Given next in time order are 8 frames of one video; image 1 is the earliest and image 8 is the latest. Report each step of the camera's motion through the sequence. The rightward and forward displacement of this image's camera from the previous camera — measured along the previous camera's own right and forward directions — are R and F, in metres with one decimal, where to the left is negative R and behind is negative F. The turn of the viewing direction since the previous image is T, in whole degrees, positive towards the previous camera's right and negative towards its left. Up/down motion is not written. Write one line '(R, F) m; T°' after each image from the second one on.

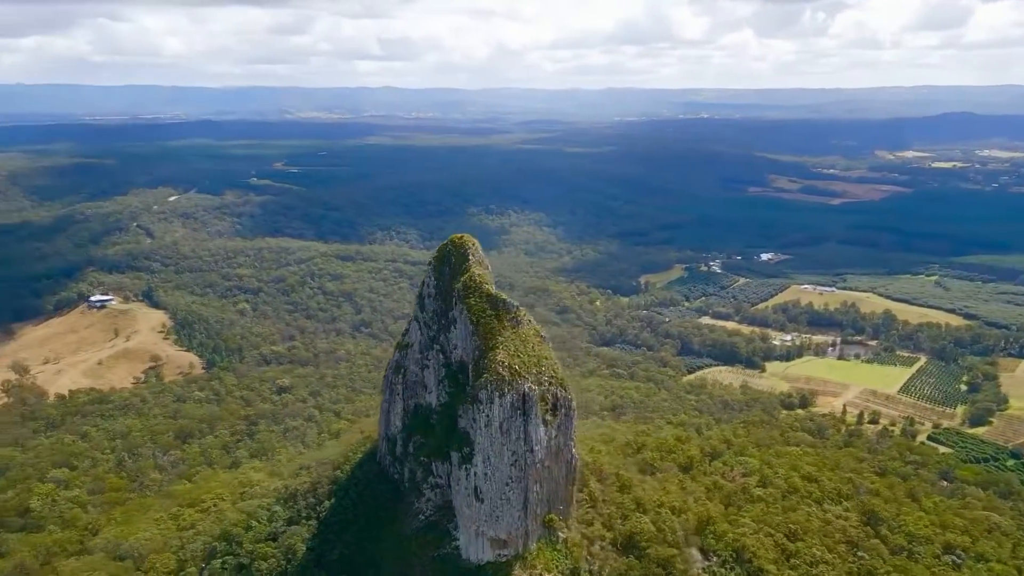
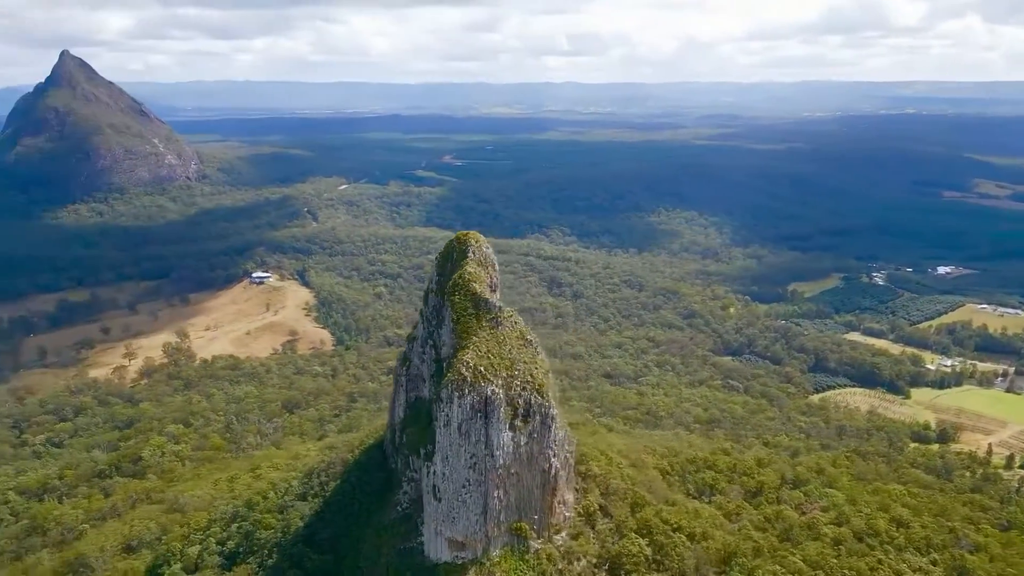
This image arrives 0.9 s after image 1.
(+3.7, +0.8) m; -13°
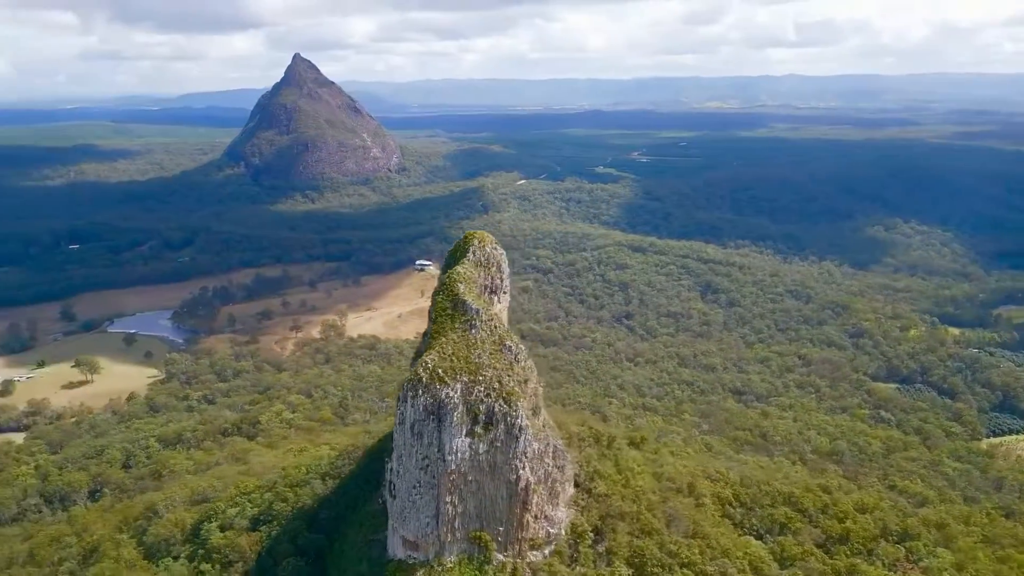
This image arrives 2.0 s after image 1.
(+4.2, +1.1) m; -15°
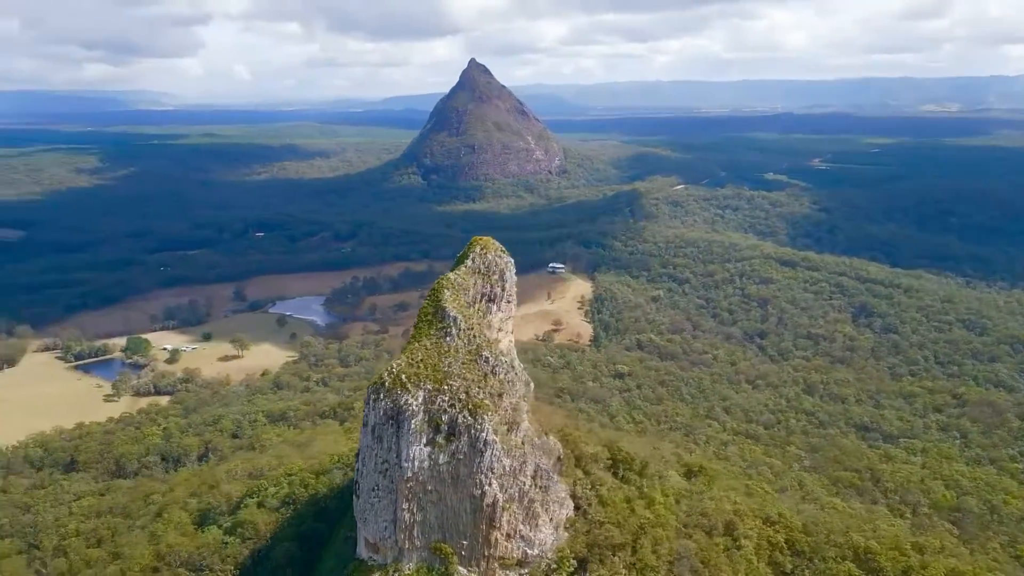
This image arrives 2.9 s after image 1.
(+3.7, +0.9) m; -13°
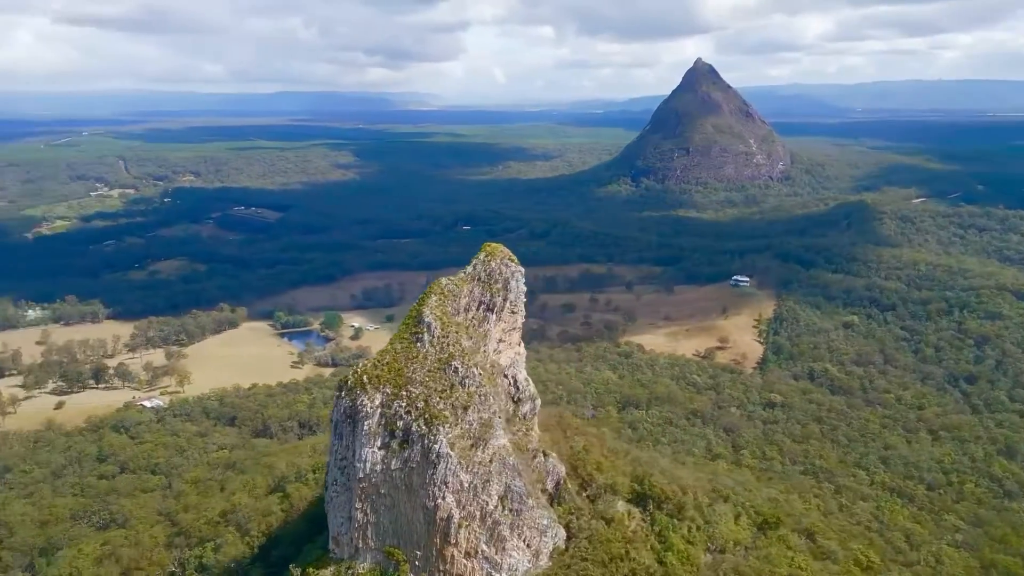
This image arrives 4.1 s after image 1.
(+4.6, +1.4) m; -18°
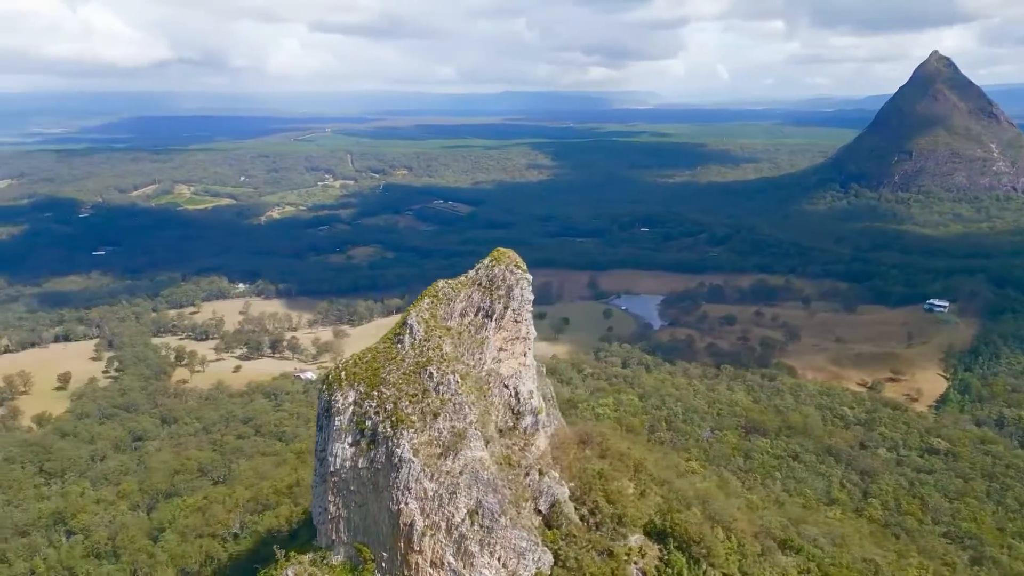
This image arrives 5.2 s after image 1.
(+4.0, +1.2) m; -16°
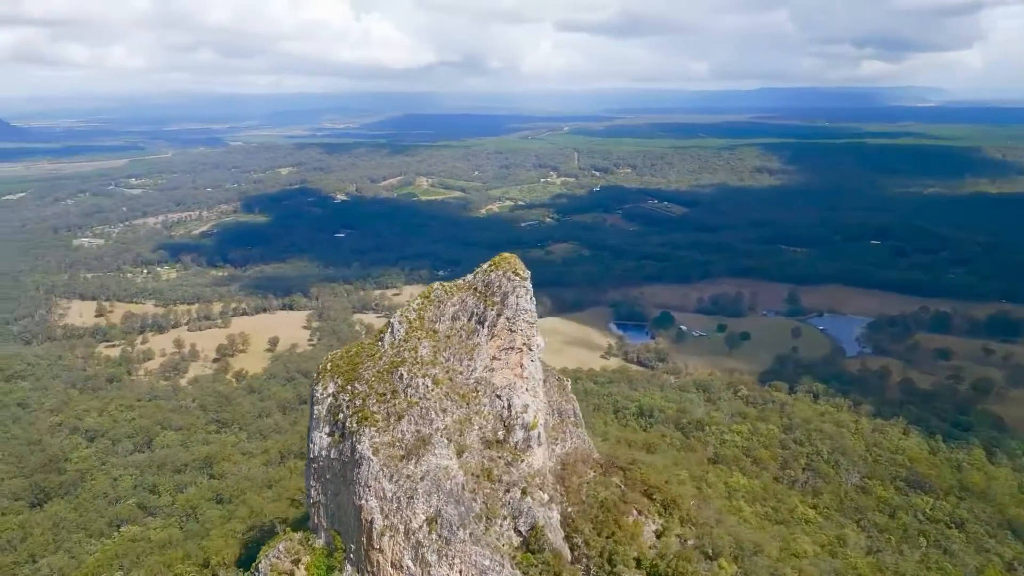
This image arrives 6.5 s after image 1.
(+4.5, +1.4) m; -18°
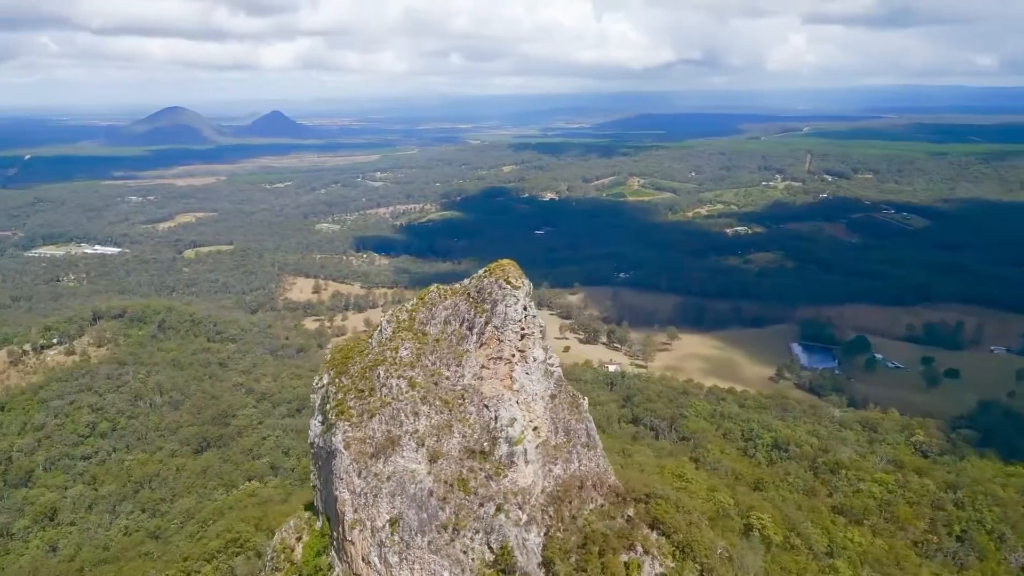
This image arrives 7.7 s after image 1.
(+4.3, +1.2) m; -17°
